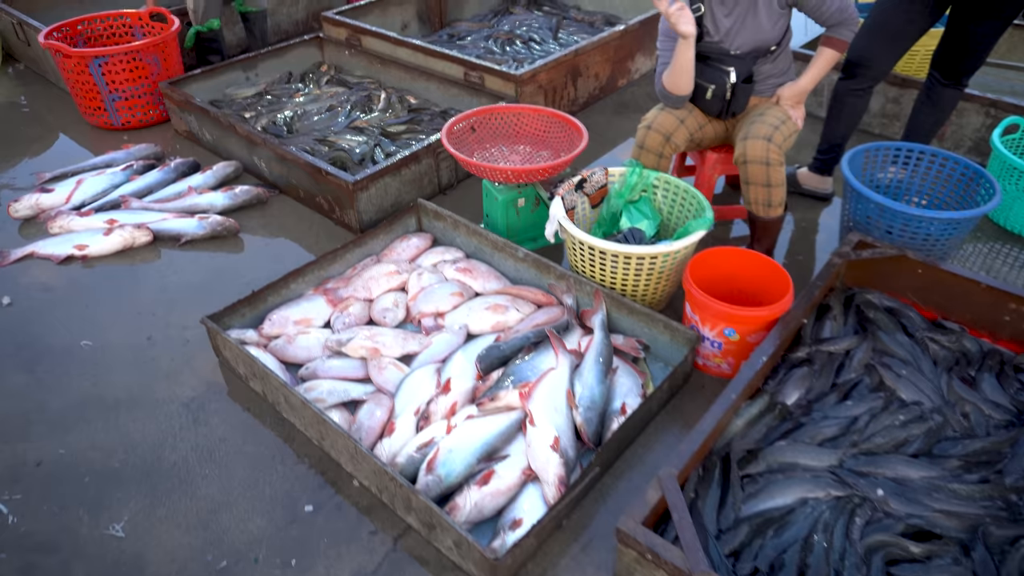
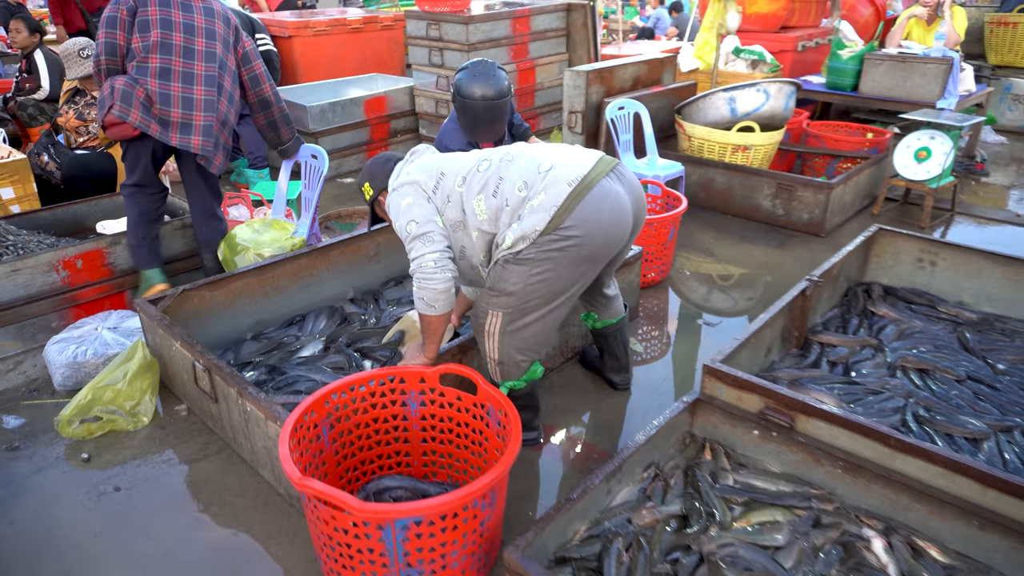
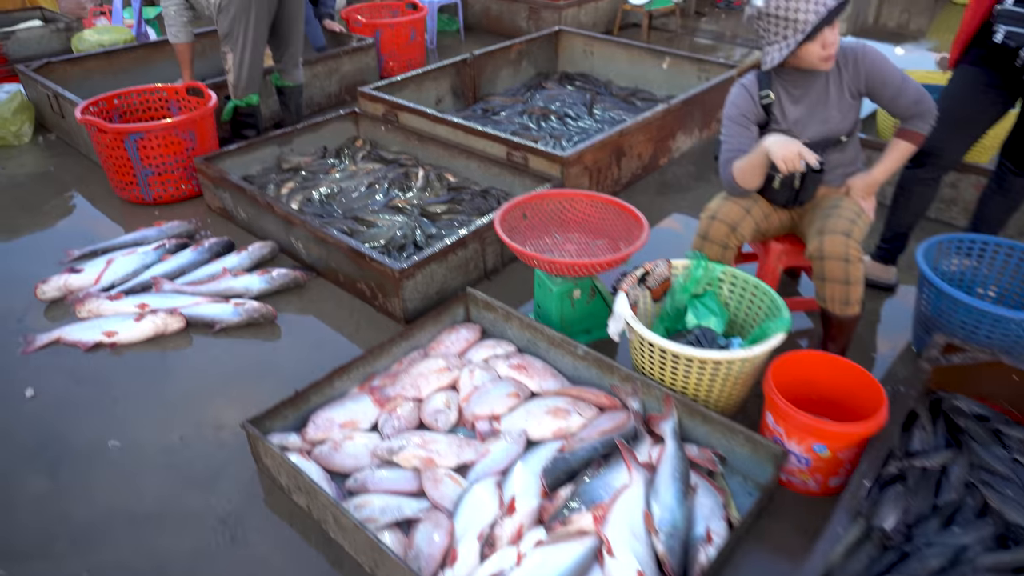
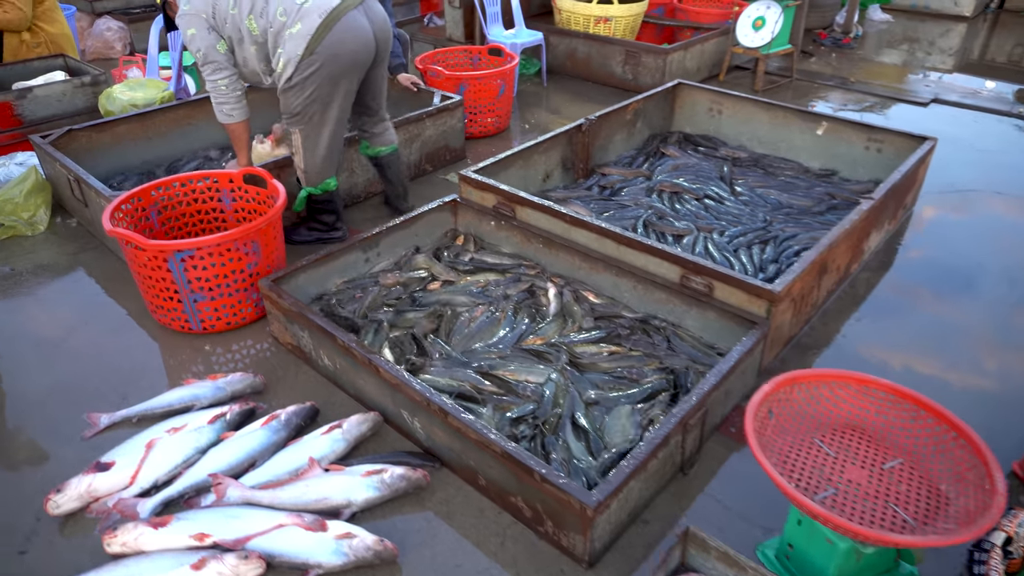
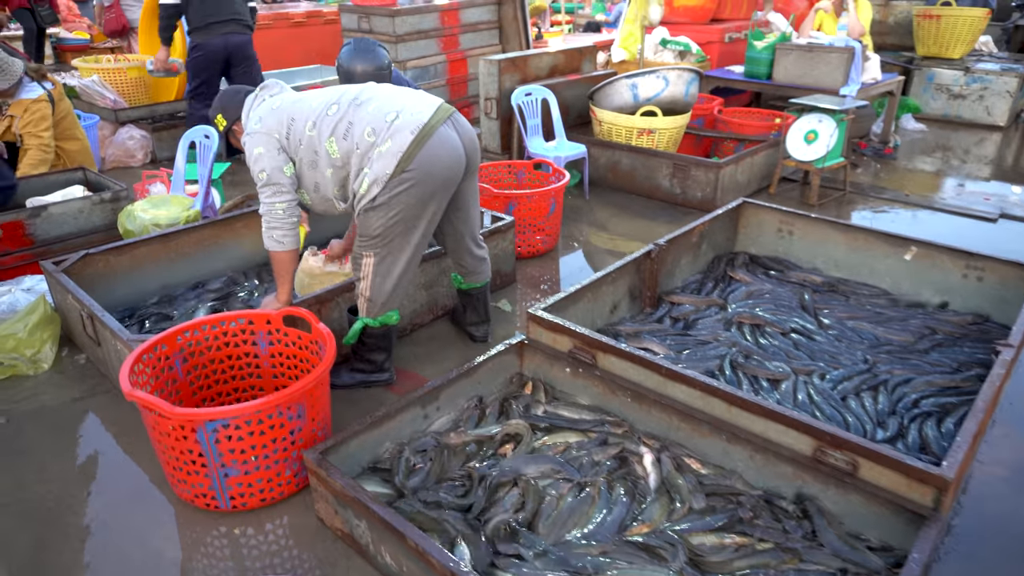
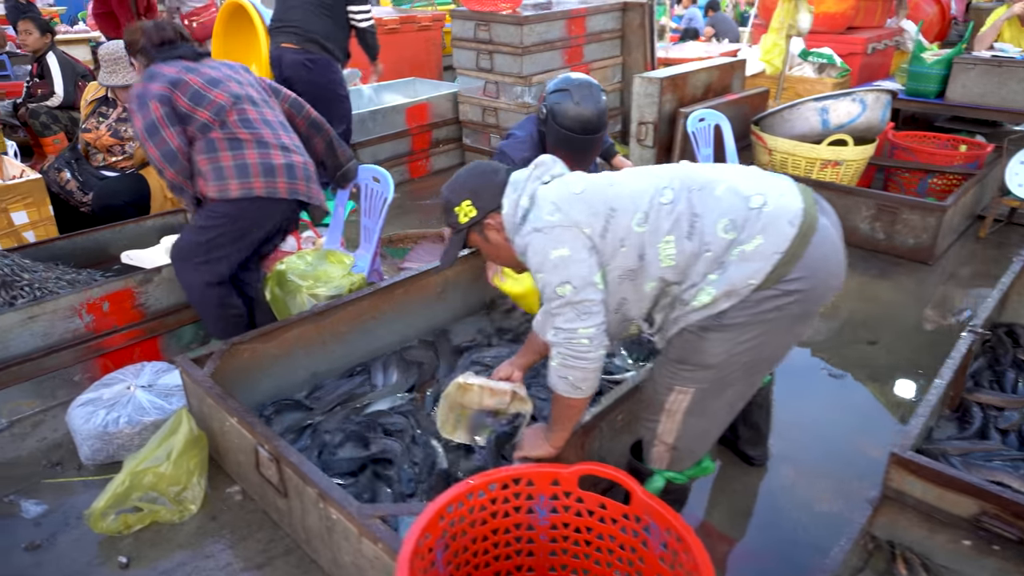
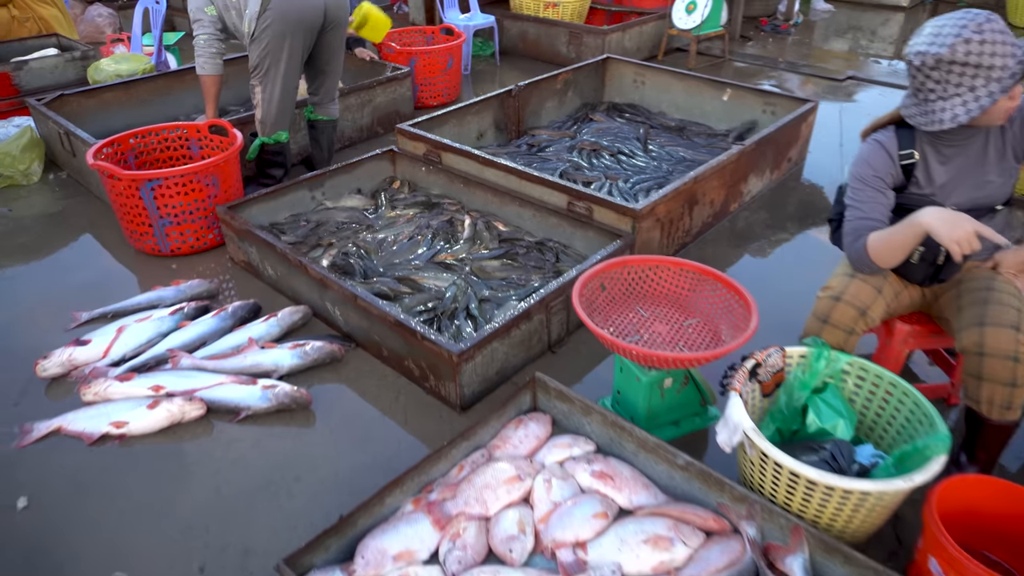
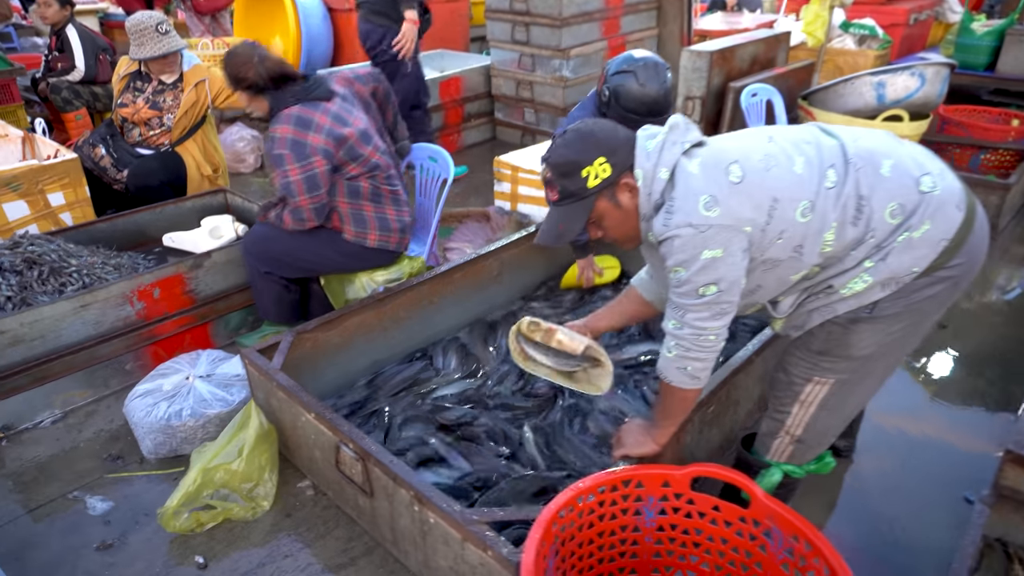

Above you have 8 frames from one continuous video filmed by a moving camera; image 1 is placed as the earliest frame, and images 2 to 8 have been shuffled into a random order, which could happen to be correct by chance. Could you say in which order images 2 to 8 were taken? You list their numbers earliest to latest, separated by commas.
3, 7, 4, 5, 2, 6, 8
